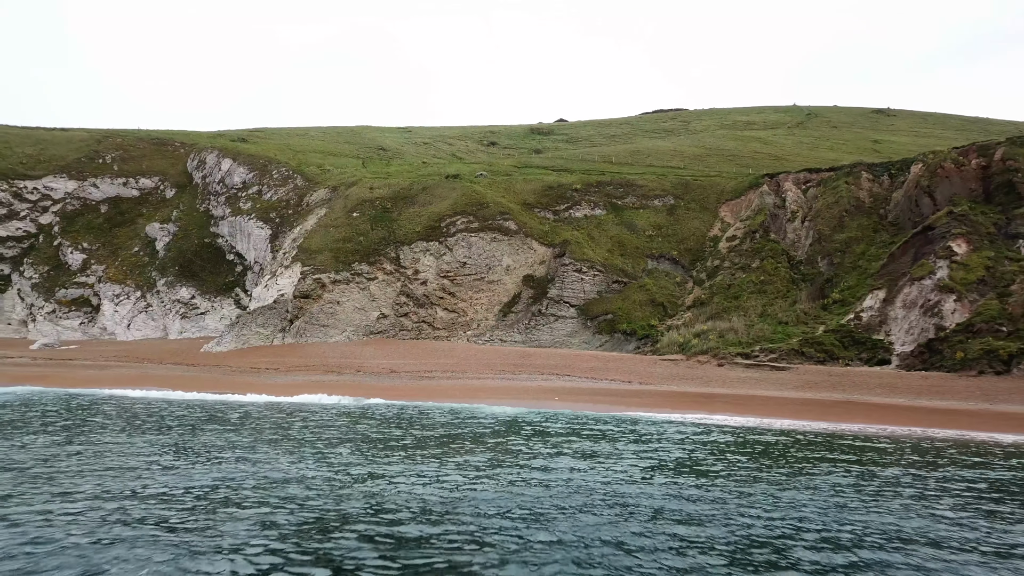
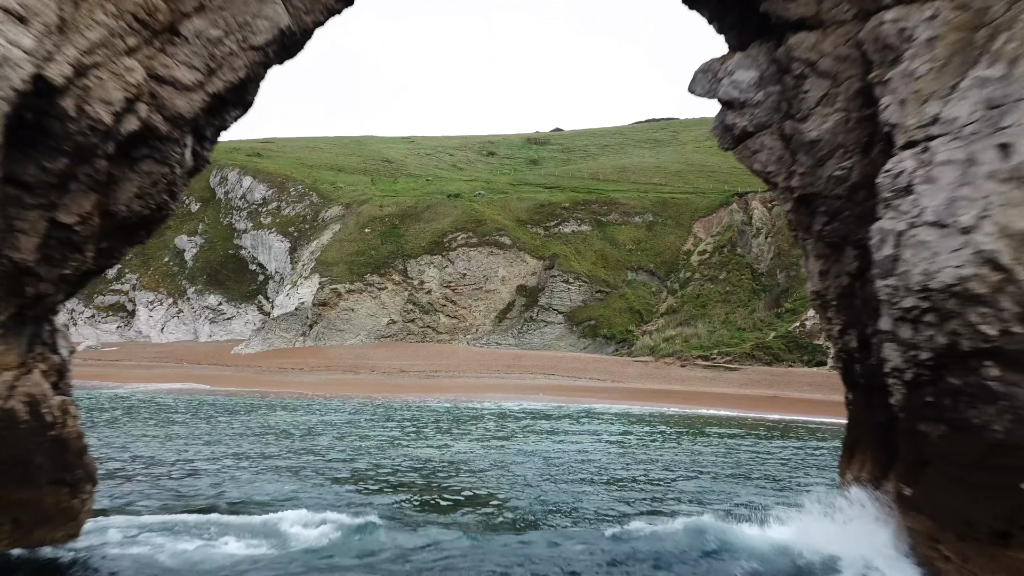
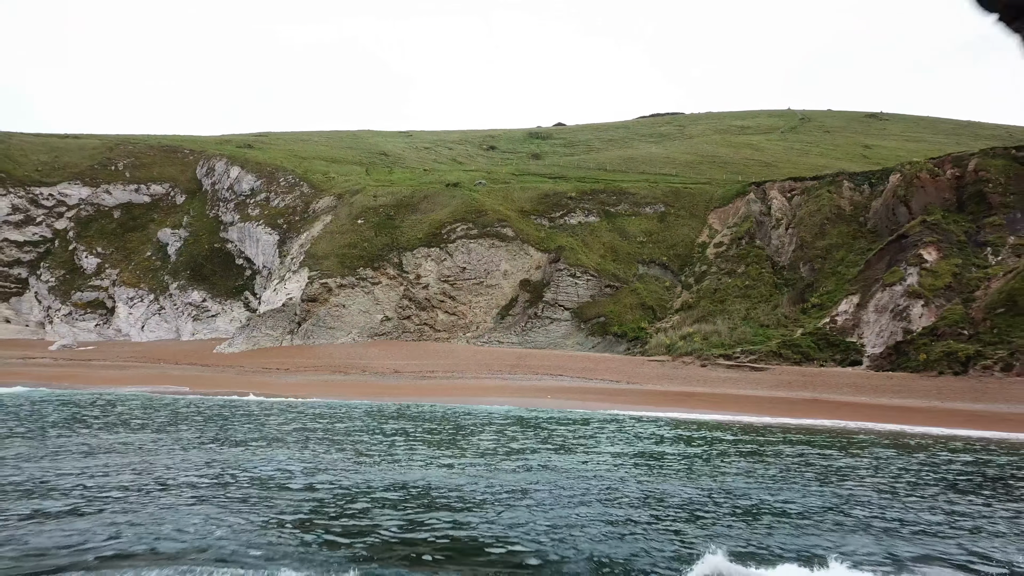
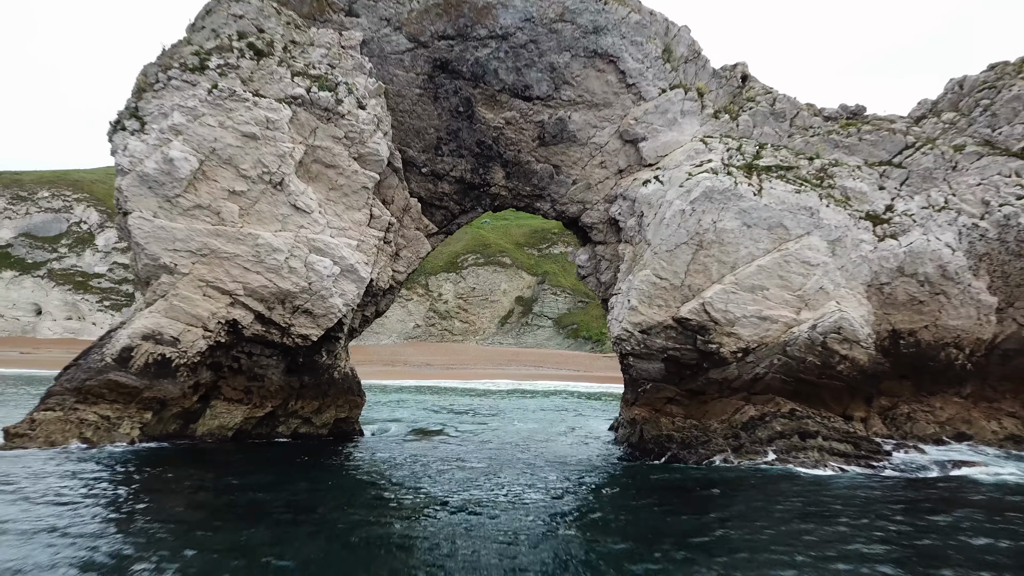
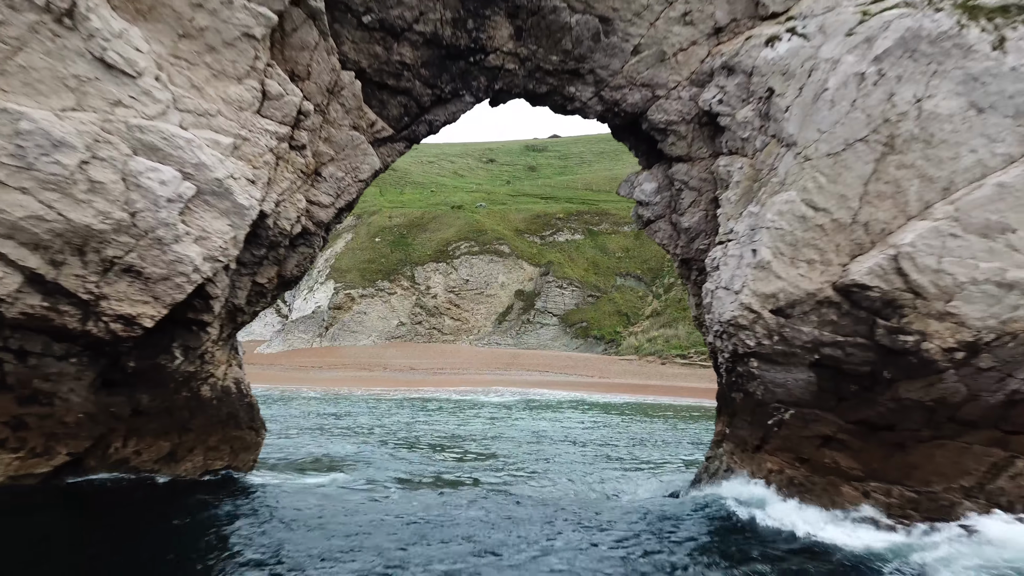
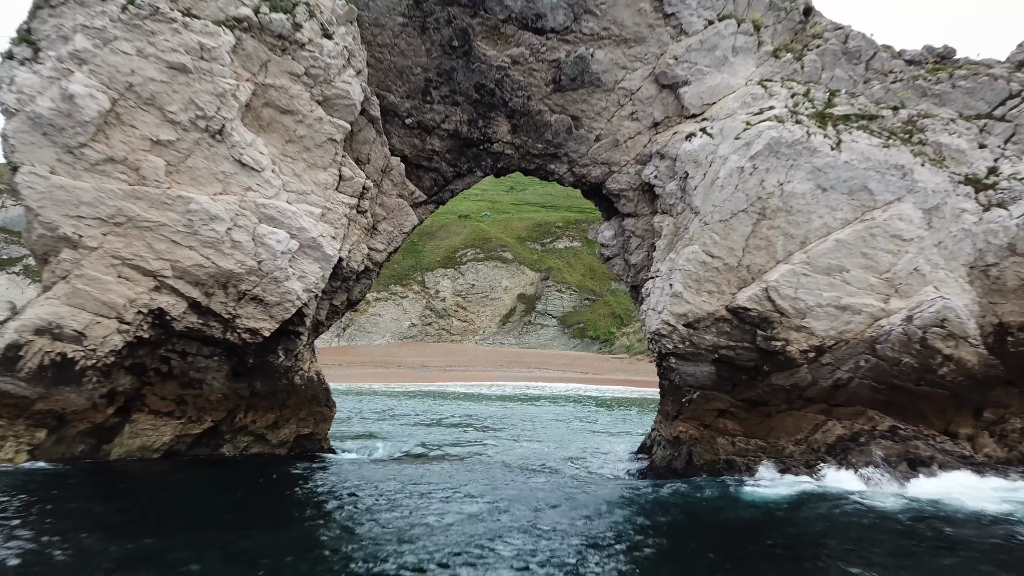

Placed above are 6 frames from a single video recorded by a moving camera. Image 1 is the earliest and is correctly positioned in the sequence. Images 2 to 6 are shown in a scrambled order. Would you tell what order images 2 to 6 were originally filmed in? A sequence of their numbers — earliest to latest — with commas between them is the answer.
3, 2, 5, 6, 4
